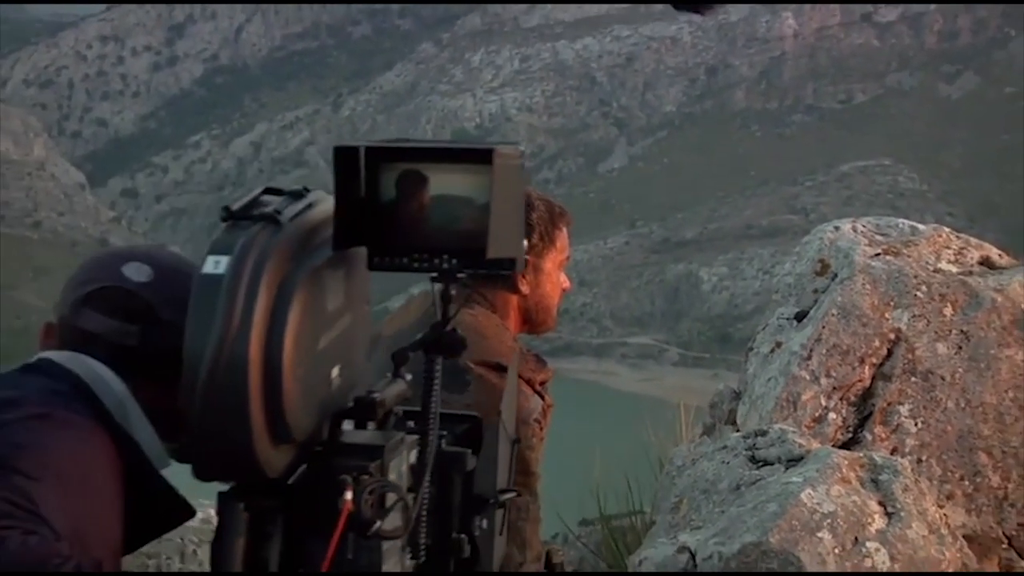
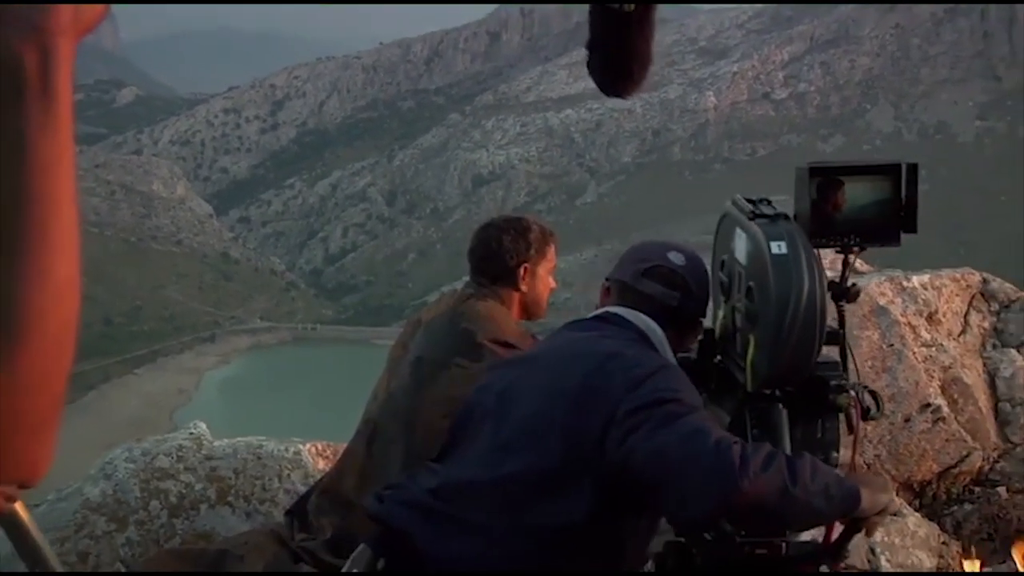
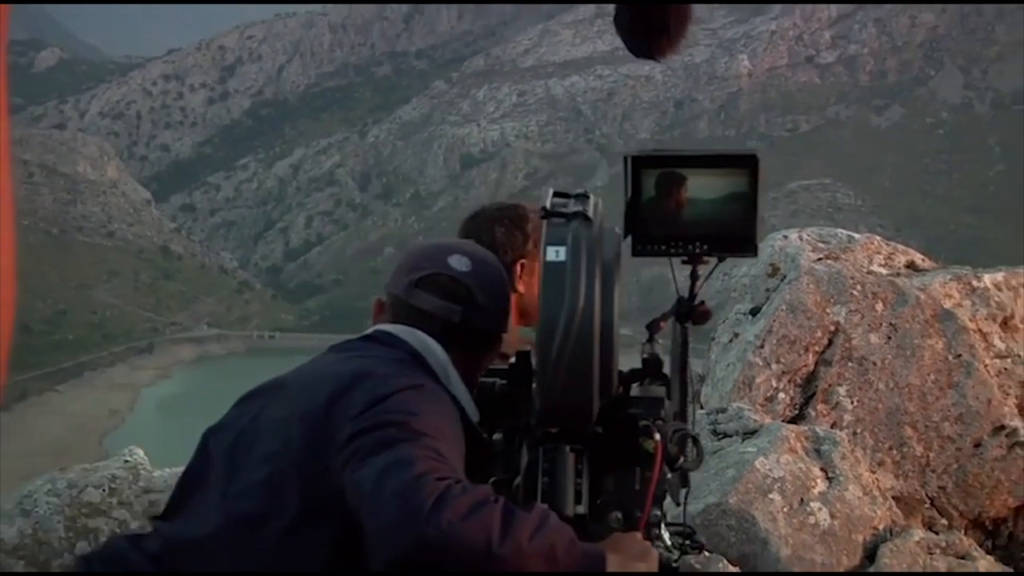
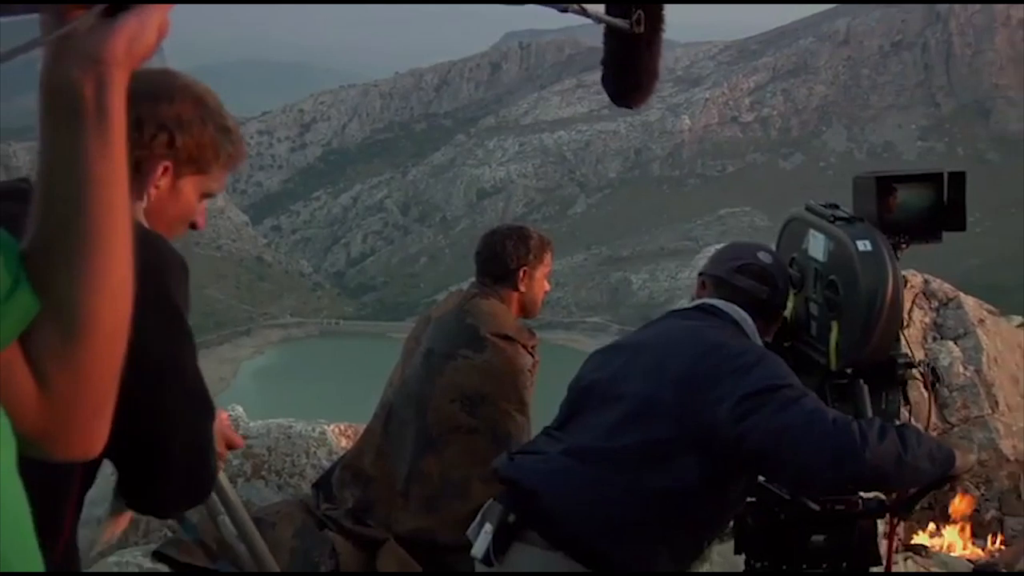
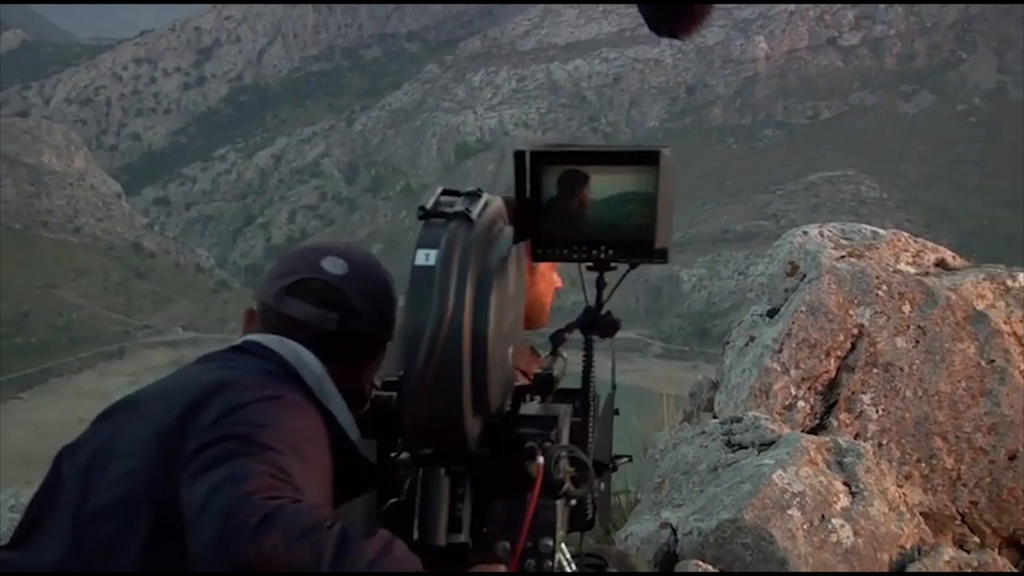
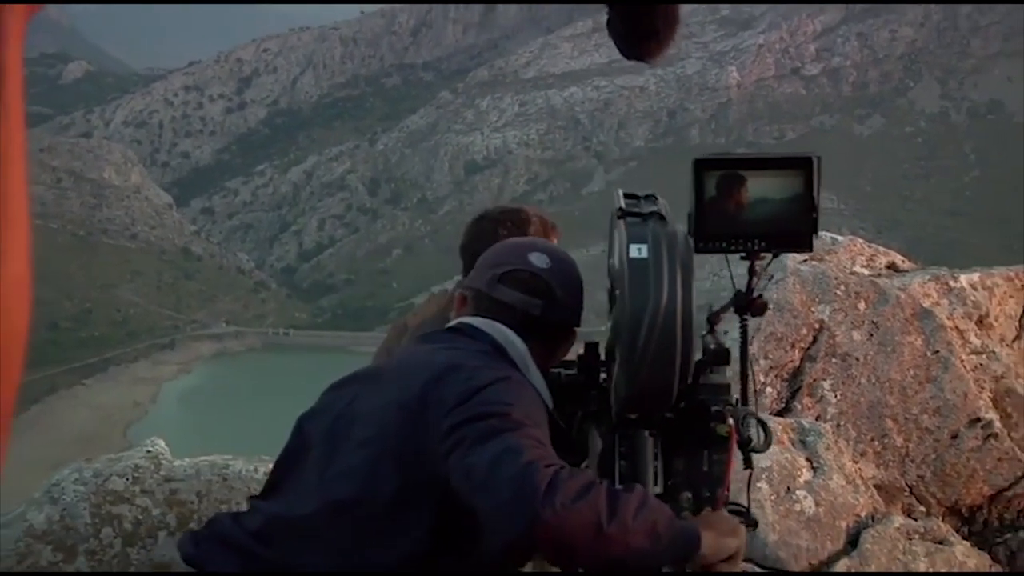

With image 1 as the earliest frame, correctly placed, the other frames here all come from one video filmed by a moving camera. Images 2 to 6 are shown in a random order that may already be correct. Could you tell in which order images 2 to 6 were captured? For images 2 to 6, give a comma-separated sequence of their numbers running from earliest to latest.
5, 3, 6, 2, 4
